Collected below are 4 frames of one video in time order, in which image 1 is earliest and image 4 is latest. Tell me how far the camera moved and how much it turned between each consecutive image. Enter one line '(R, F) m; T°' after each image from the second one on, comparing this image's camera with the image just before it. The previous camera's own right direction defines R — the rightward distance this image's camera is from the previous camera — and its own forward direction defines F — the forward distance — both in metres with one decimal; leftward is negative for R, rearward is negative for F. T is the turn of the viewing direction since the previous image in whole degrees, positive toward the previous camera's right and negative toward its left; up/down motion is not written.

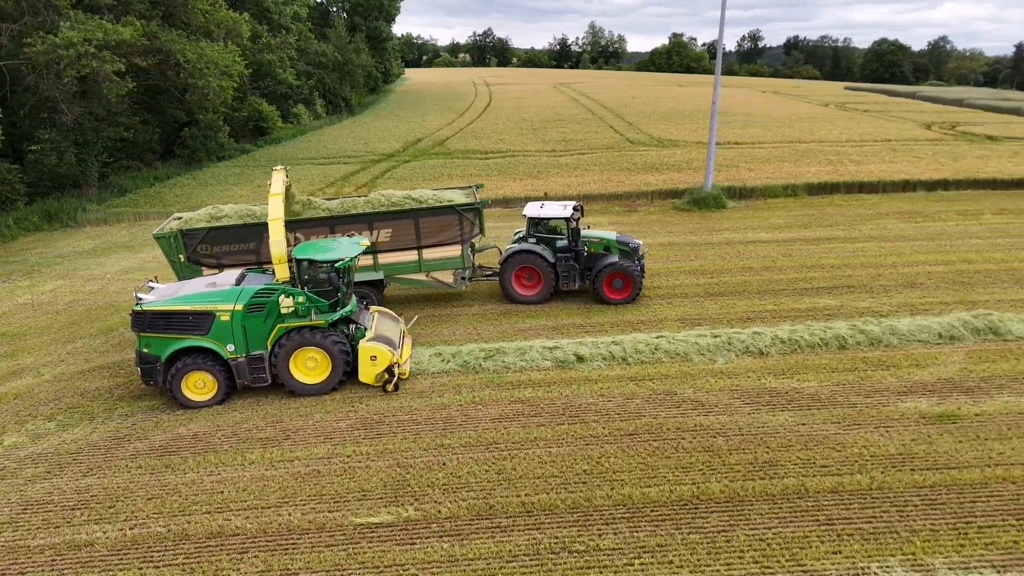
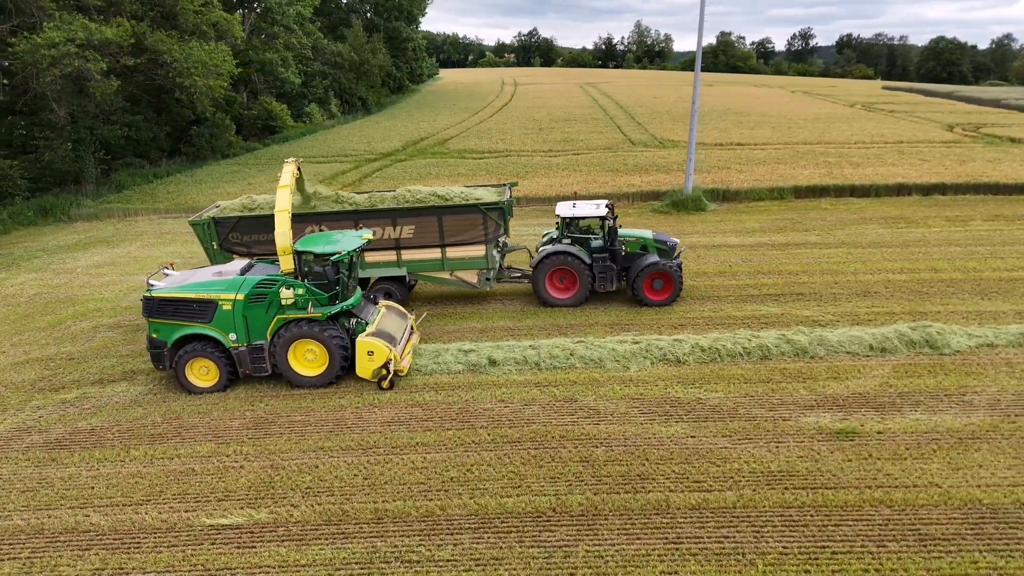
(+1.7, +0.2) m; -3°
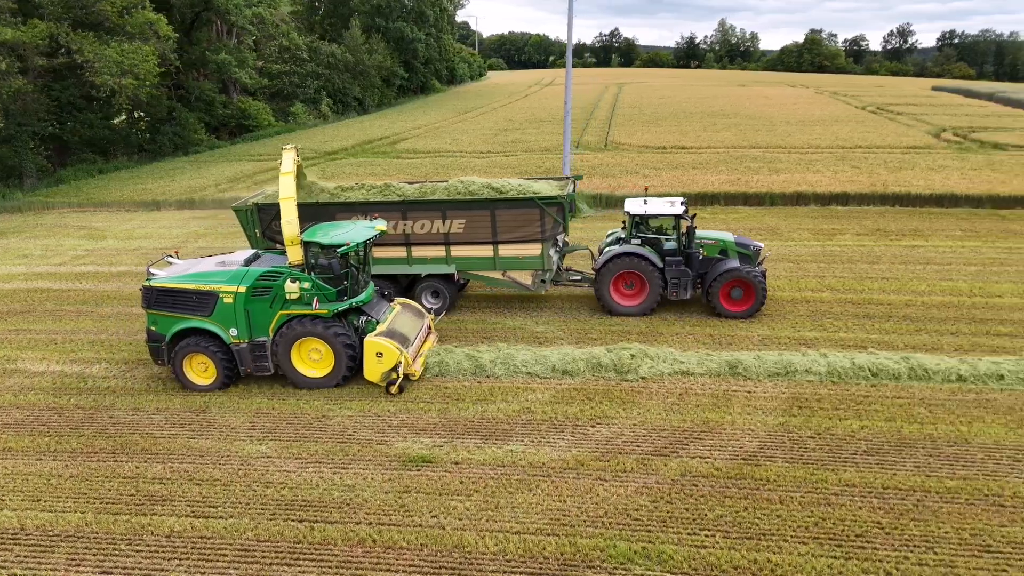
(+5.0, +0.7) m; -6°
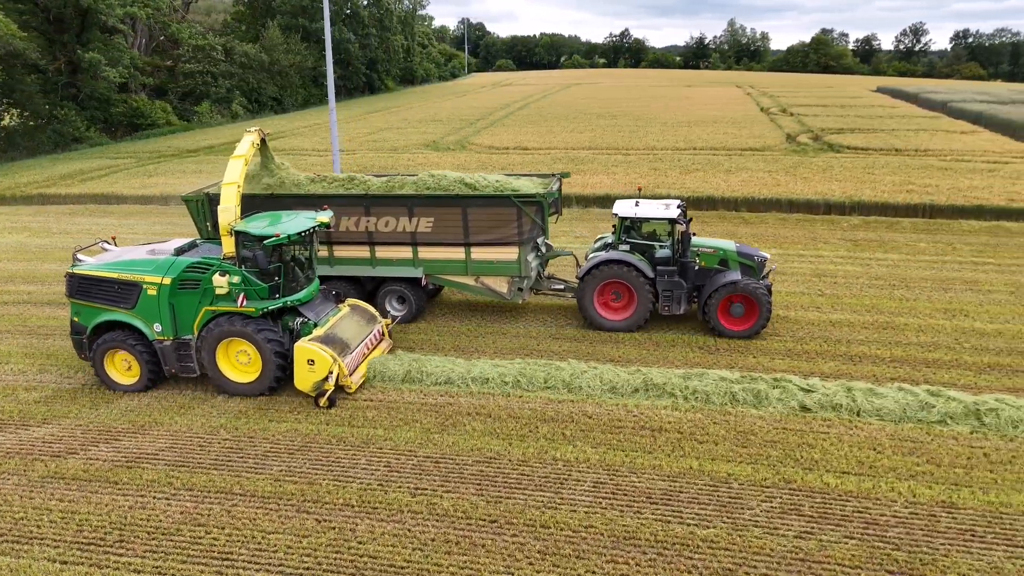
(+5.7, +0.1) m; -1°
